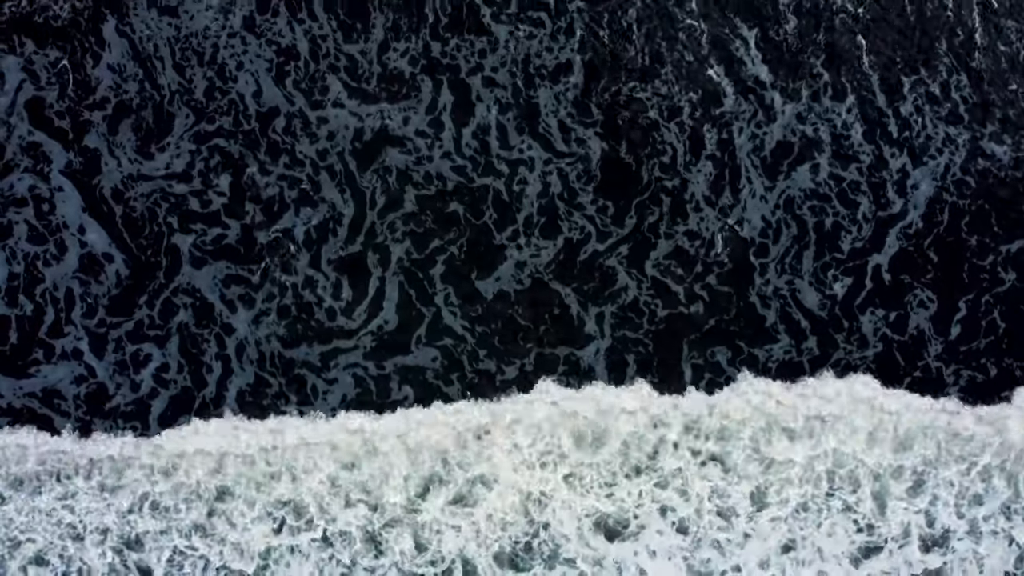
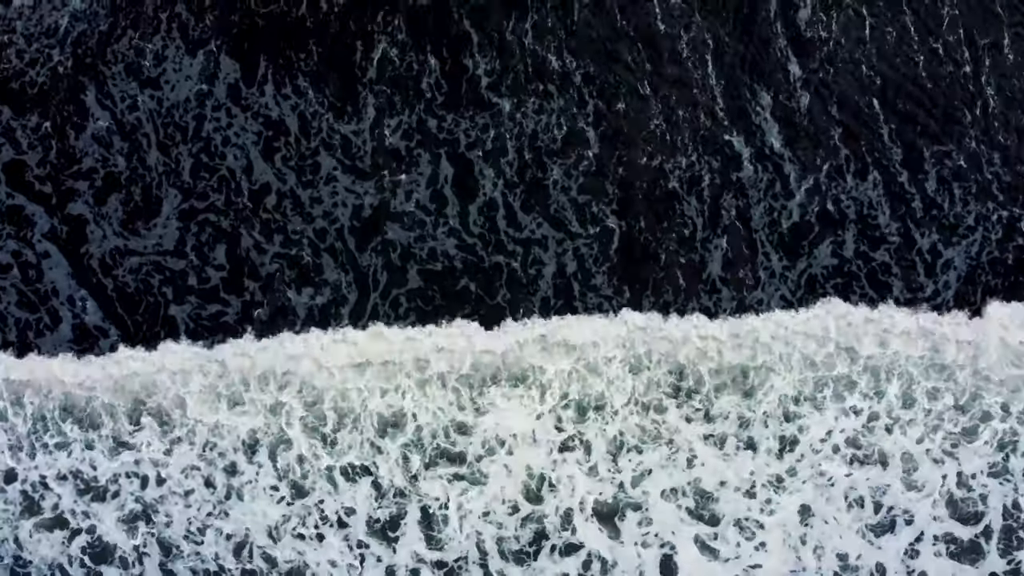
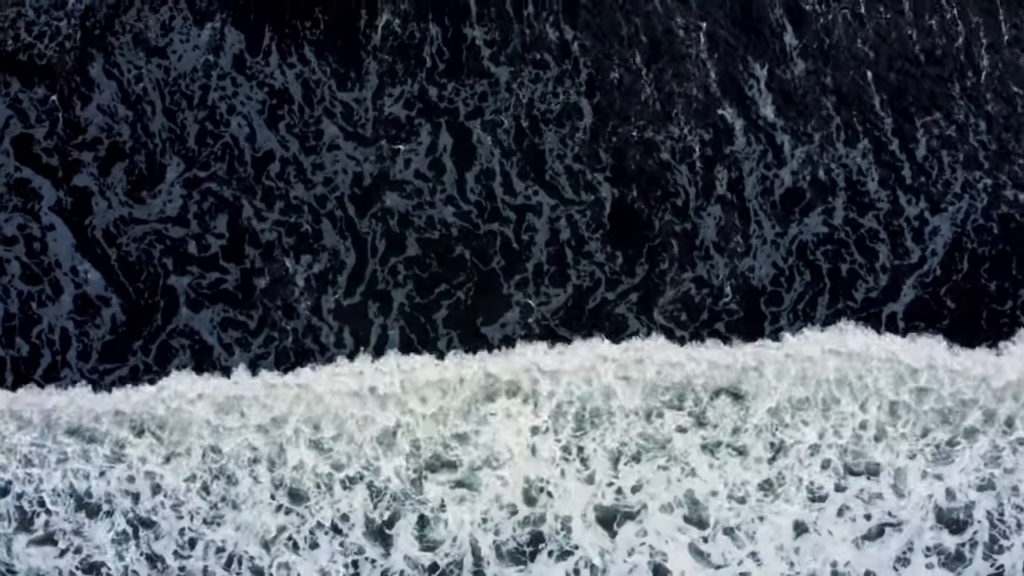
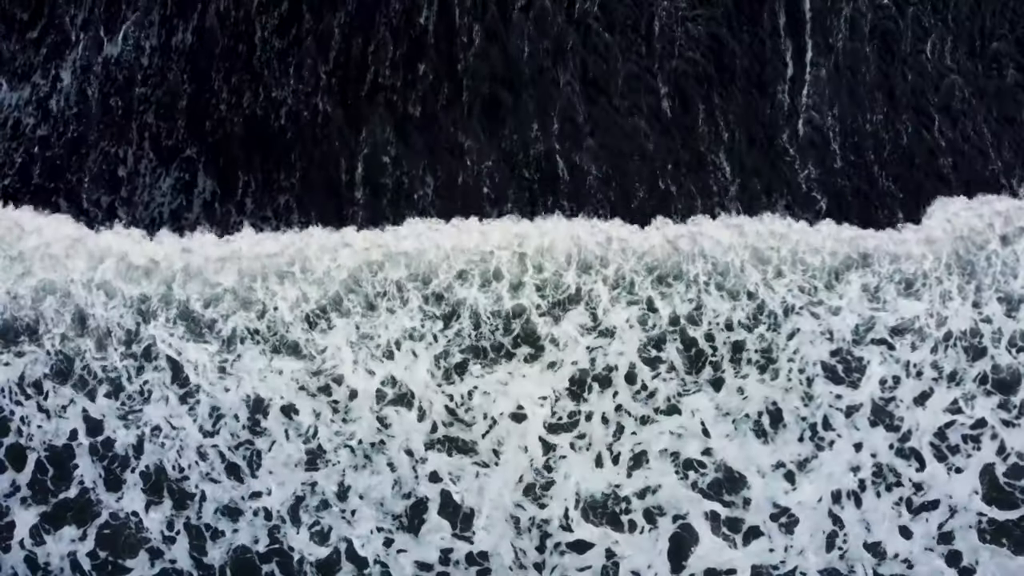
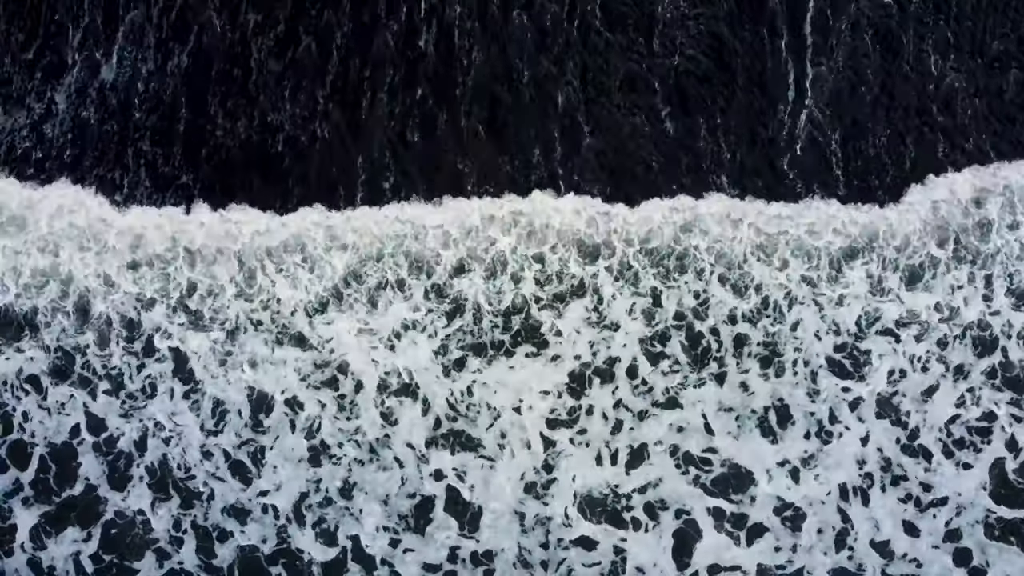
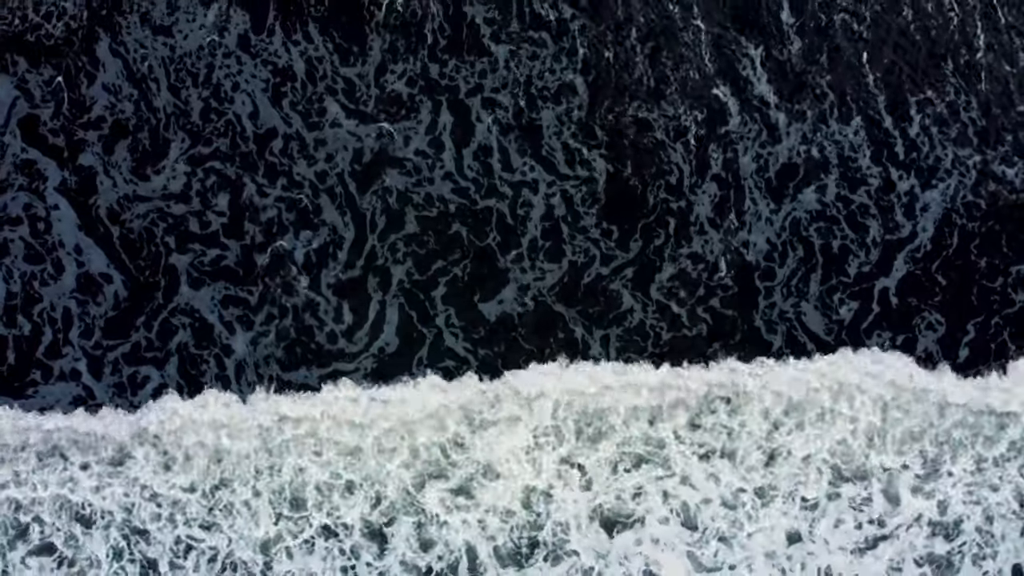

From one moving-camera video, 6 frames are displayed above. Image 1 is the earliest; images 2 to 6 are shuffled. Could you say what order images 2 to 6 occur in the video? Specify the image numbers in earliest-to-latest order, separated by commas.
6, 3, 2, 4, 5
